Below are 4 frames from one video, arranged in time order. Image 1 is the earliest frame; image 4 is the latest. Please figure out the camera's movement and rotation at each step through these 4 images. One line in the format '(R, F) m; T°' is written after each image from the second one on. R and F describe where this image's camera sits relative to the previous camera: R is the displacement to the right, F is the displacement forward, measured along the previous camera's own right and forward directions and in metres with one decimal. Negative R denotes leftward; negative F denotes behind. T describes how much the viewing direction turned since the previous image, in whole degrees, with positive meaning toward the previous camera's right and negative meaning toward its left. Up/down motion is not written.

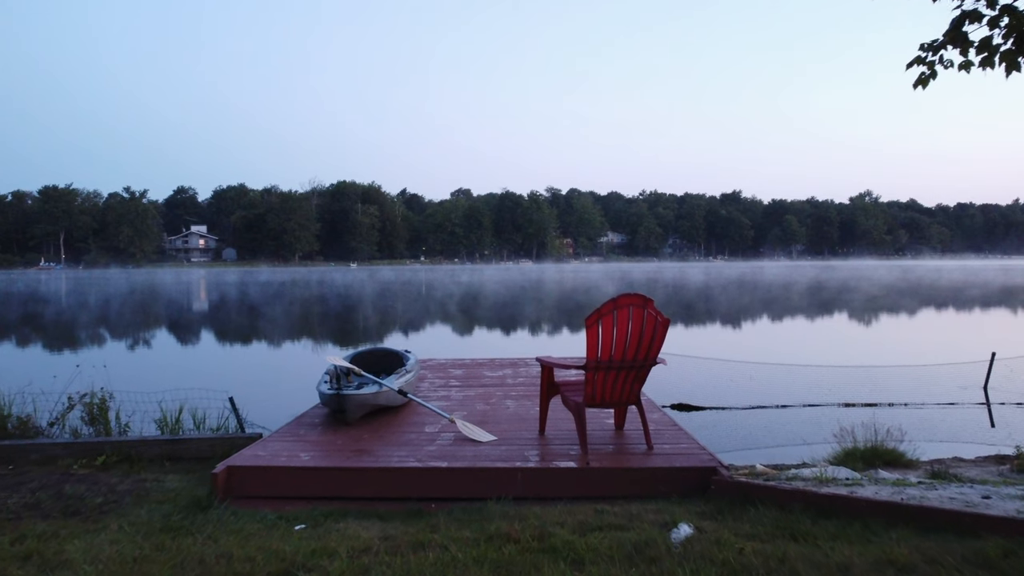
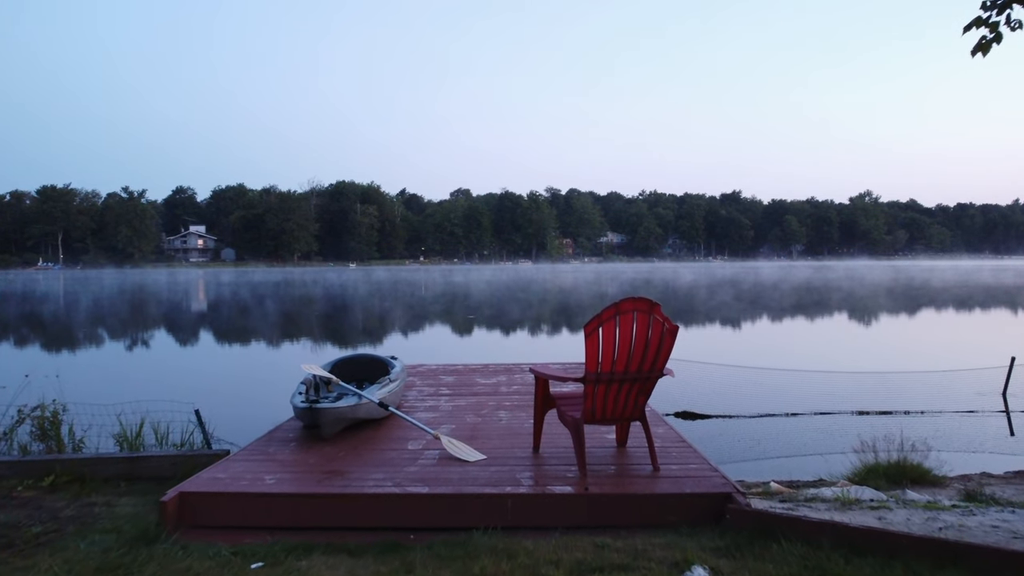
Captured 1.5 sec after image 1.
(+0.1, +0.5) m; 0°
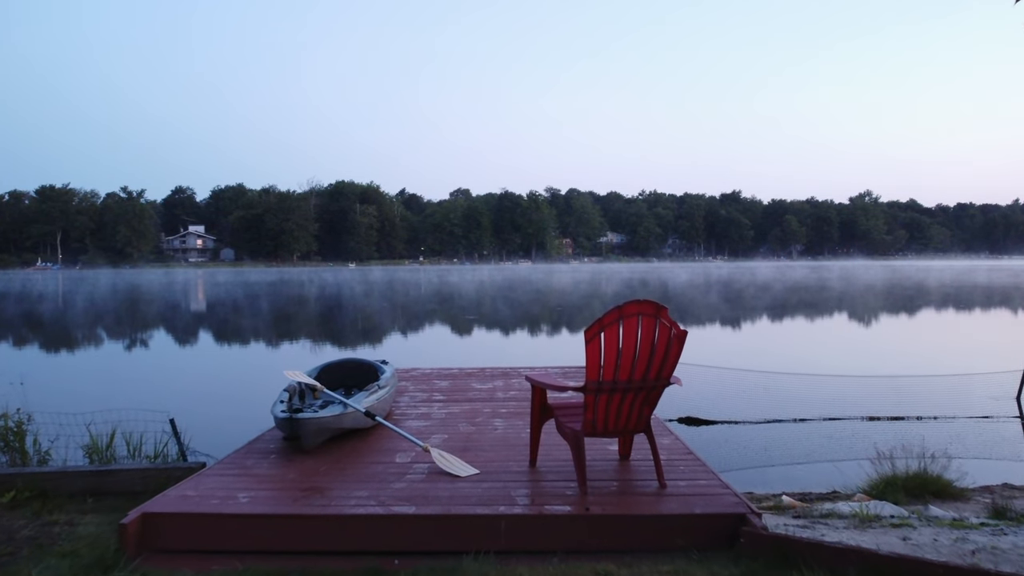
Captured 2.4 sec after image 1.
(0.0, +0.4) m; 0°
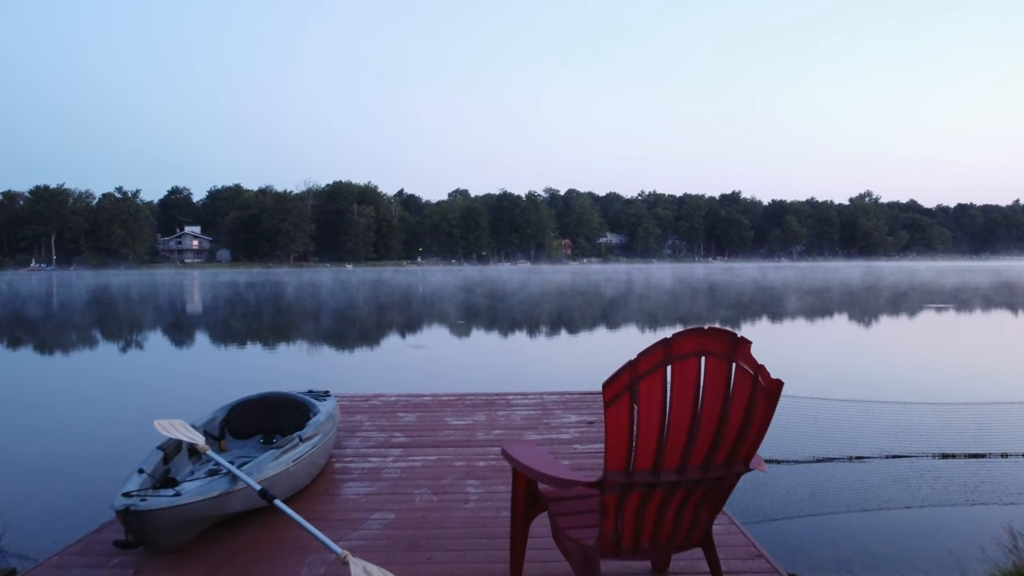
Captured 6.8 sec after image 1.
(+0.1, +1.8) m; 0°
